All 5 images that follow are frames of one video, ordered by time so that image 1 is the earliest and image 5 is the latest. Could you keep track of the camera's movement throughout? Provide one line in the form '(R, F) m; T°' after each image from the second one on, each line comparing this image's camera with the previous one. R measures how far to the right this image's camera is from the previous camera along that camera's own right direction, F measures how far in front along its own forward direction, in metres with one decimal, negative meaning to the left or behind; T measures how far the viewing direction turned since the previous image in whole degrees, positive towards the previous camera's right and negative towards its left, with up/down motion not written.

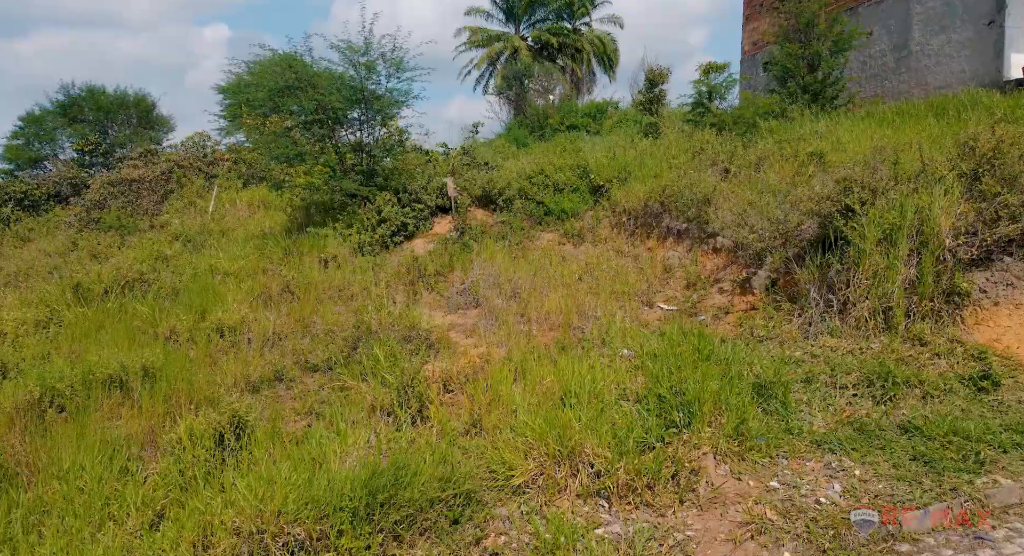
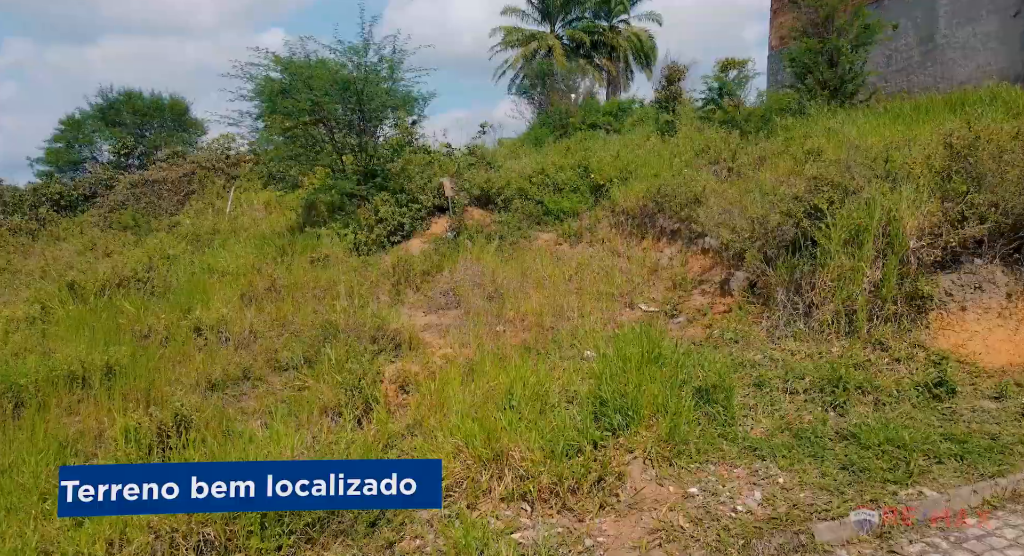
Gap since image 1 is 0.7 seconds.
(+0.7, 0.0) m; -3°
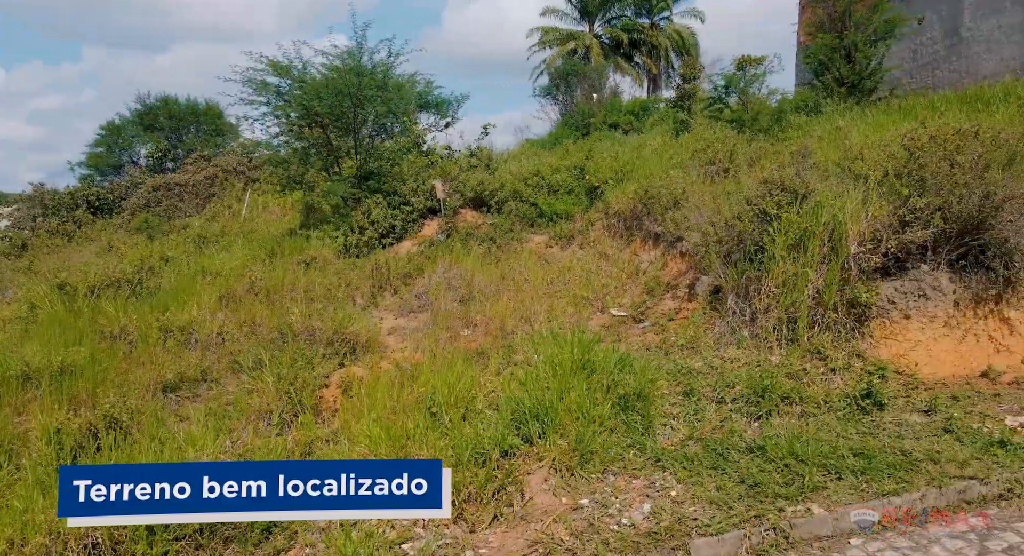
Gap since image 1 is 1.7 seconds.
(+0.8, +0.1) m; -3°
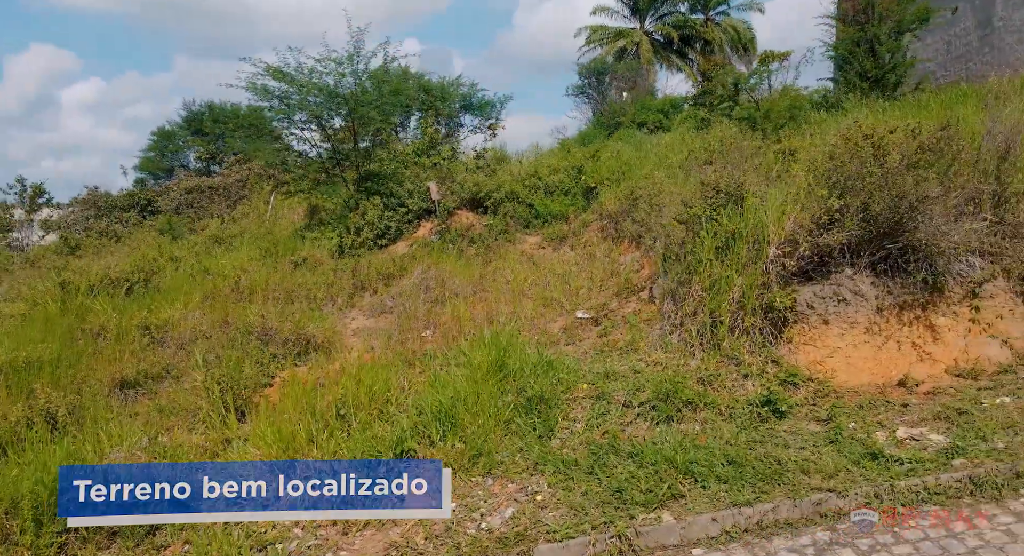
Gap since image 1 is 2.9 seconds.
(+1.0, 0.0) m; -4°
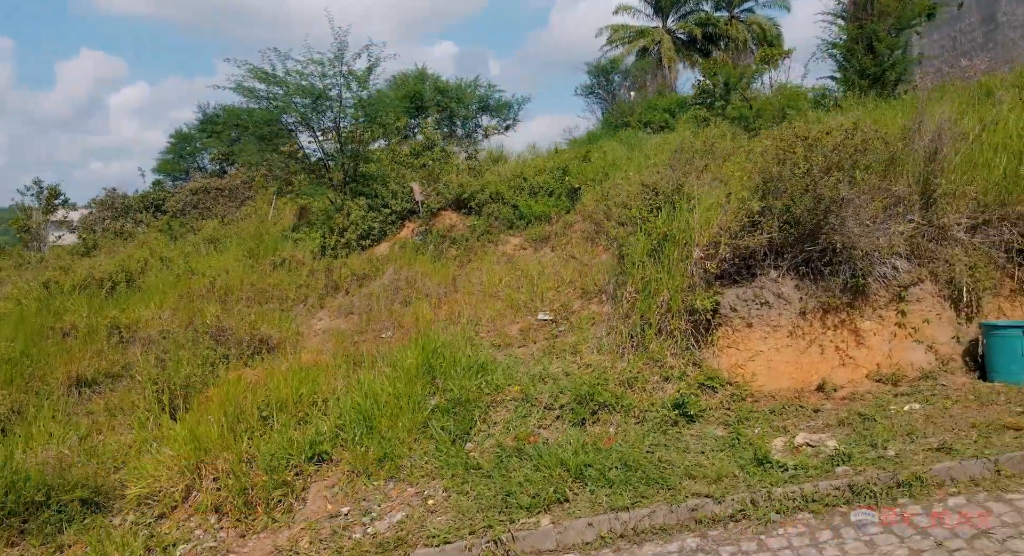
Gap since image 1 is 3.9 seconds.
(+0.7, 0.0) m; -2°
